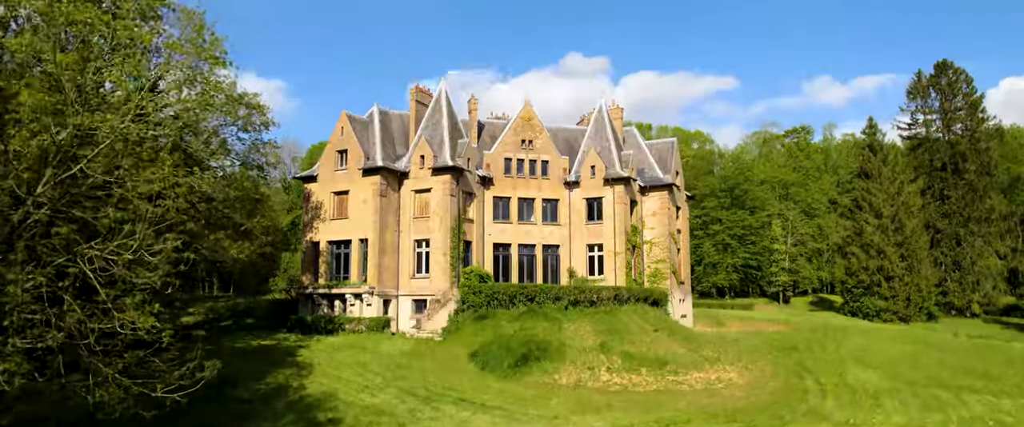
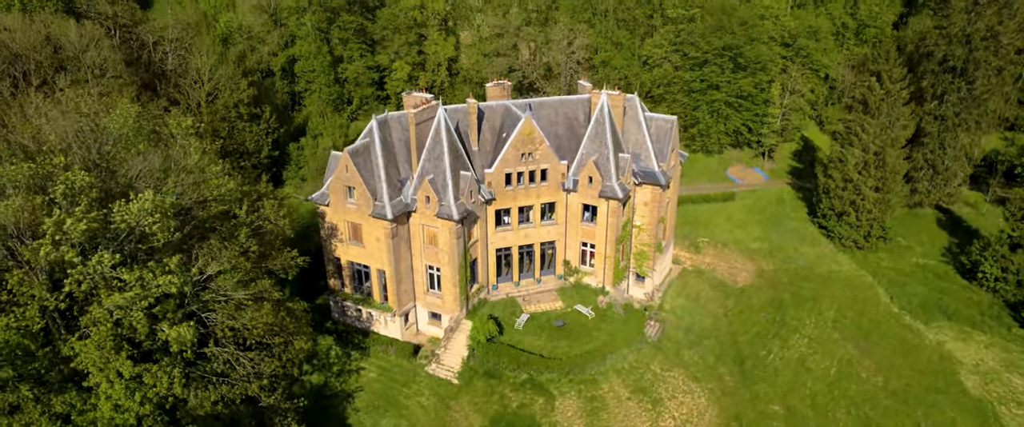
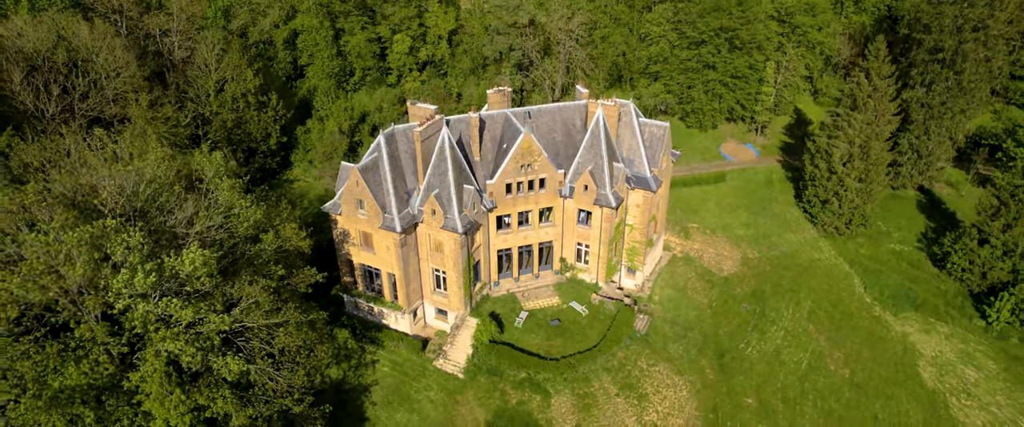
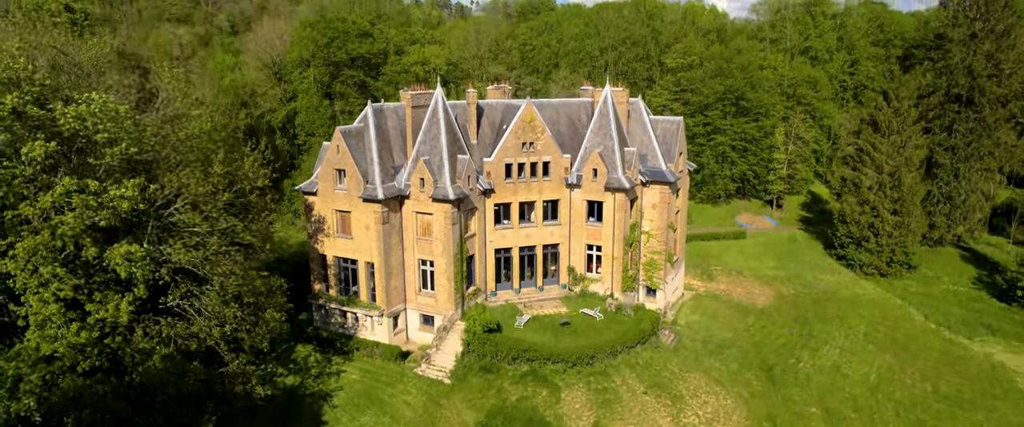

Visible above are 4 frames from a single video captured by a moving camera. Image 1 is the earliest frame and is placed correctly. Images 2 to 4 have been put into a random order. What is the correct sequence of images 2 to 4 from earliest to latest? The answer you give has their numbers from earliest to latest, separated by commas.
4, 2, 3
